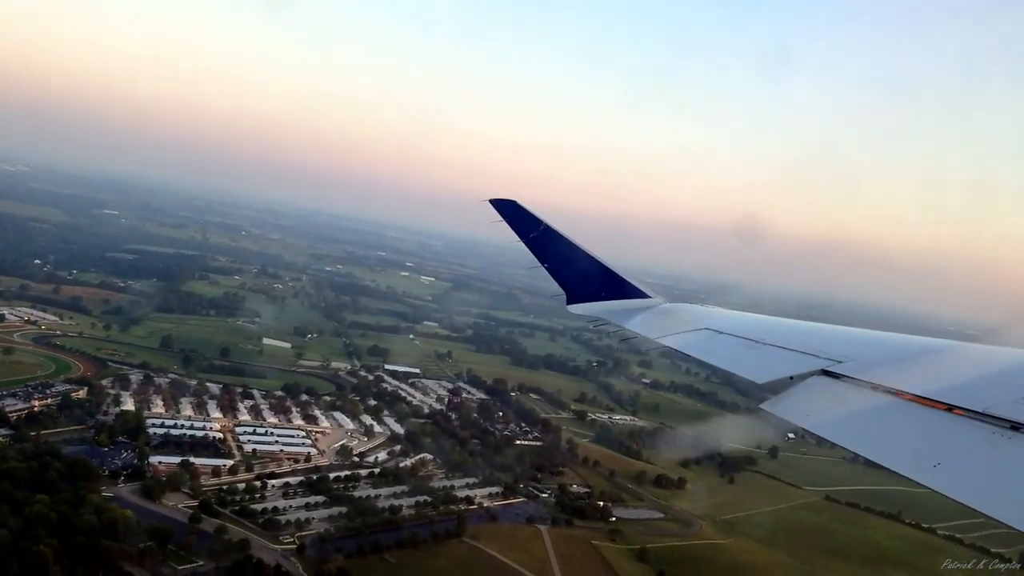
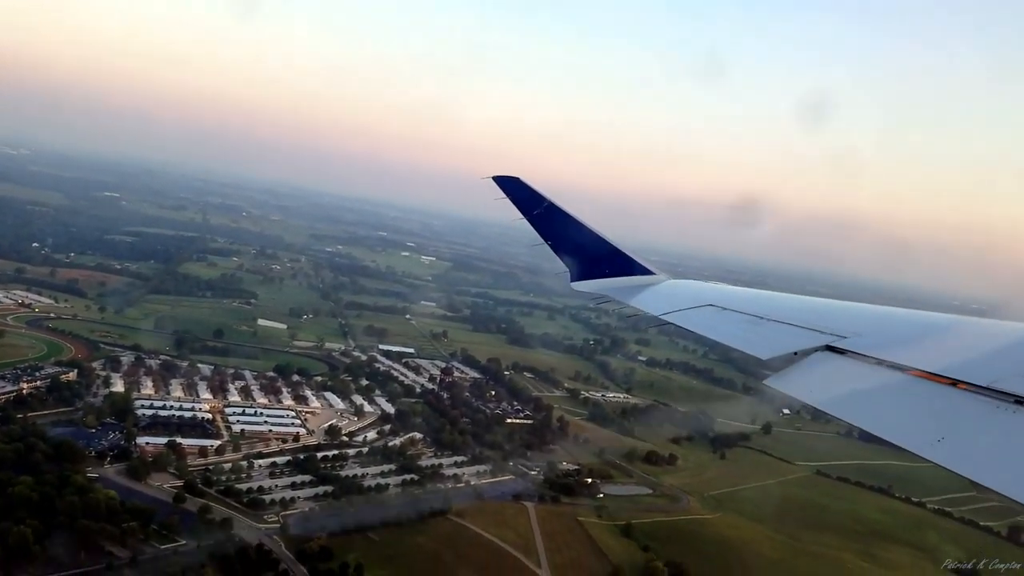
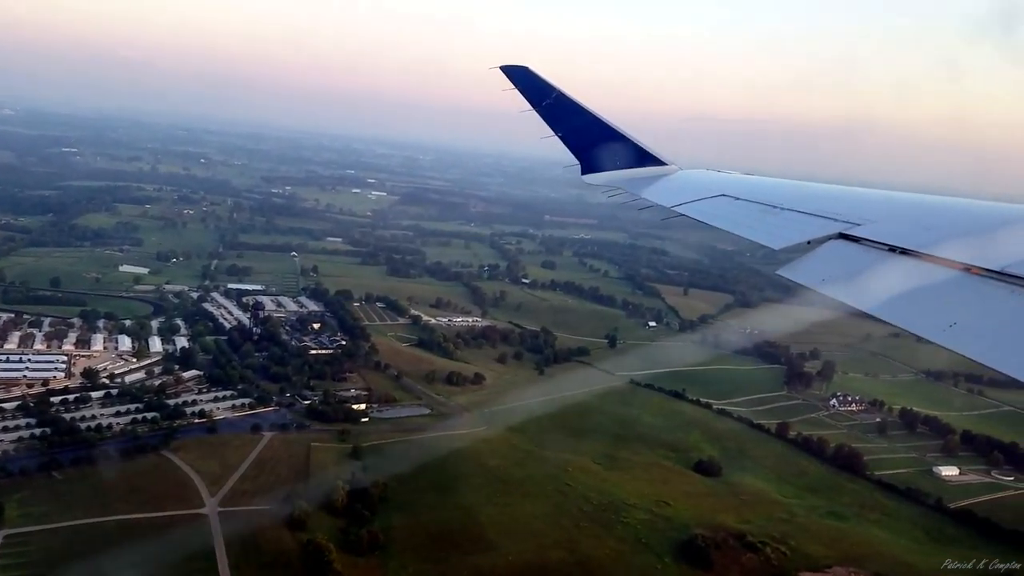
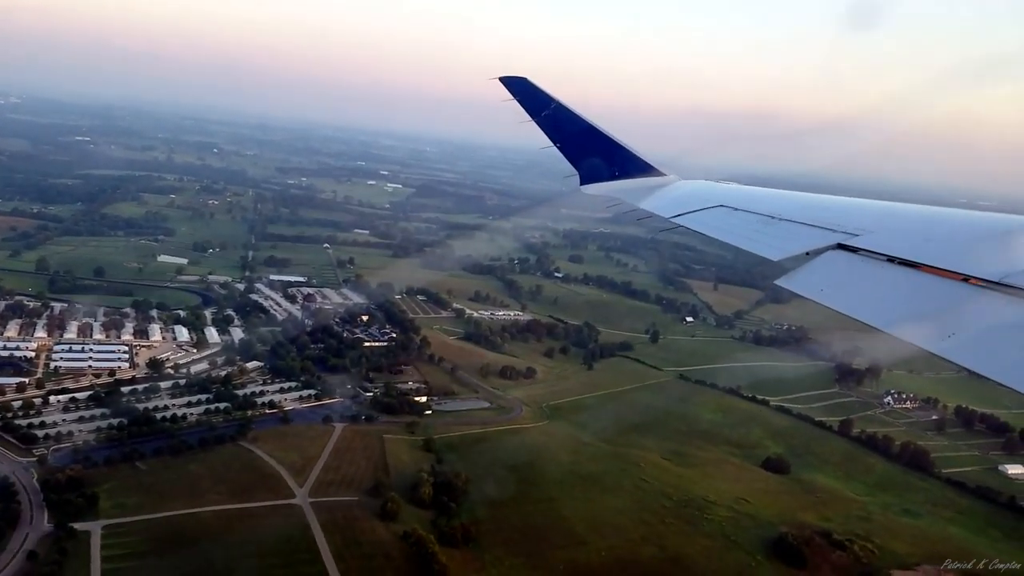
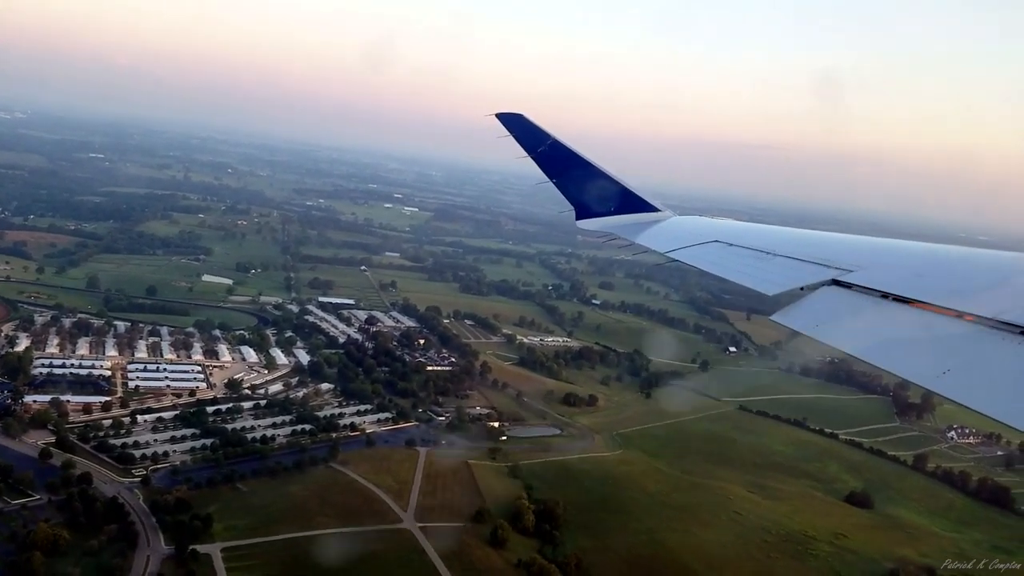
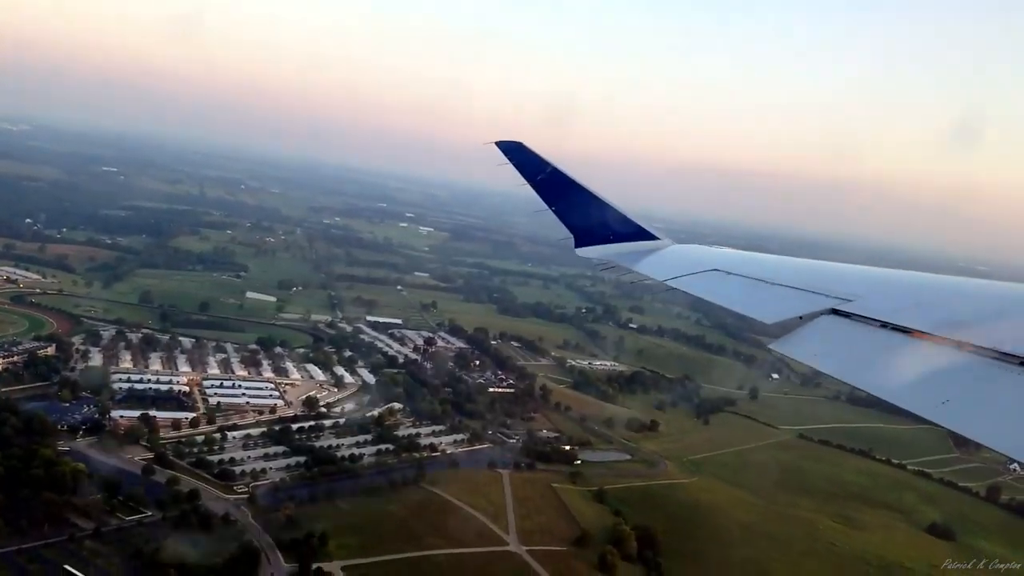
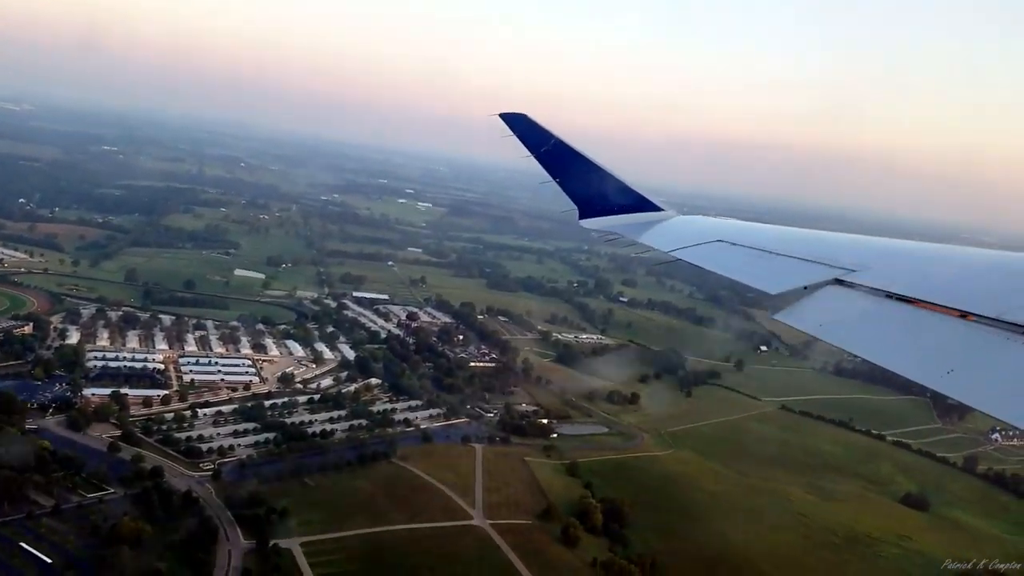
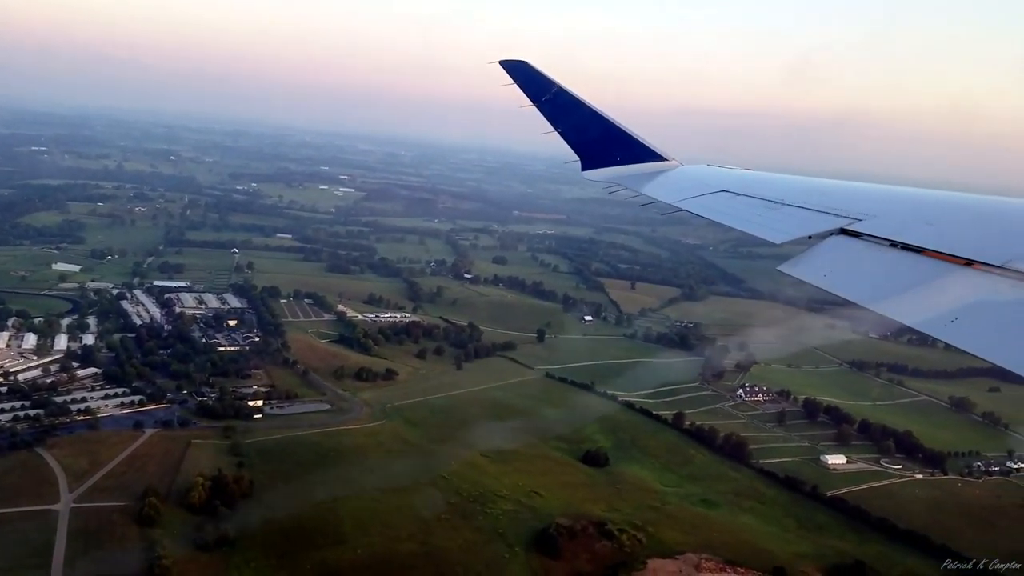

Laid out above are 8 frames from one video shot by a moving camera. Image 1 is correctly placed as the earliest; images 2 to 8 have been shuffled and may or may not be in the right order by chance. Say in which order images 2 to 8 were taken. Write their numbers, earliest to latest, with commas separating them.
2, 6, 7, 5, 4, 3, 8
